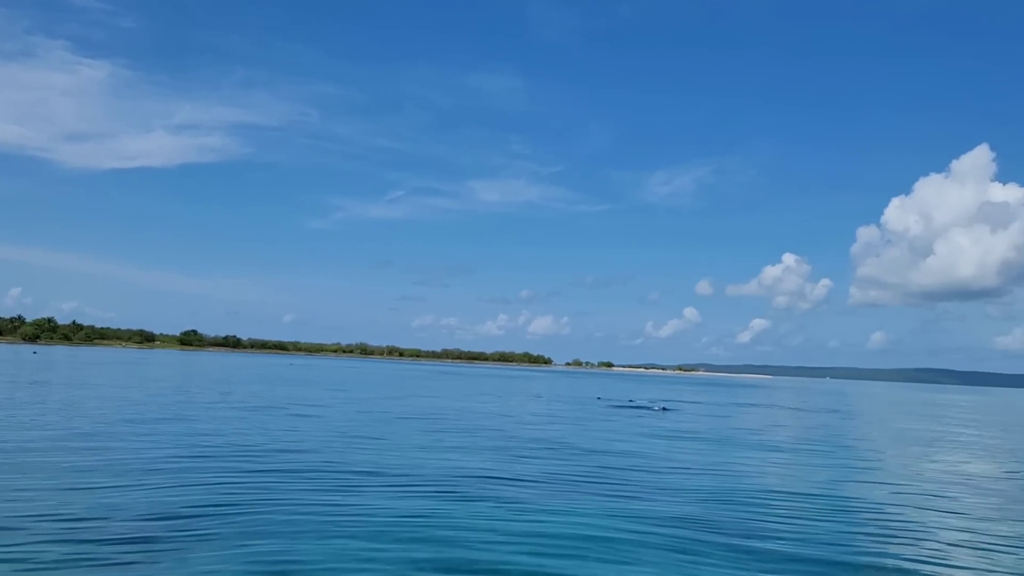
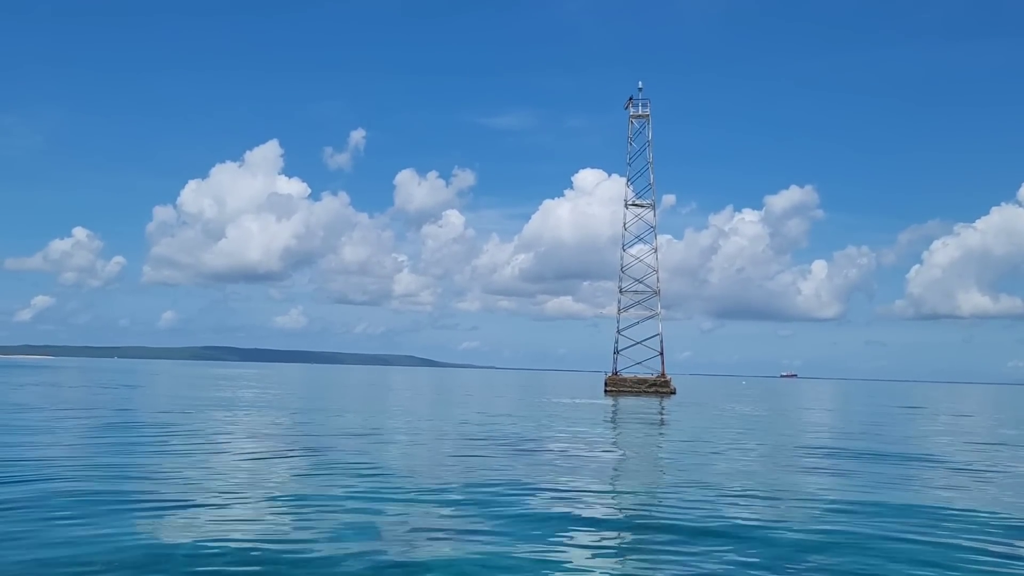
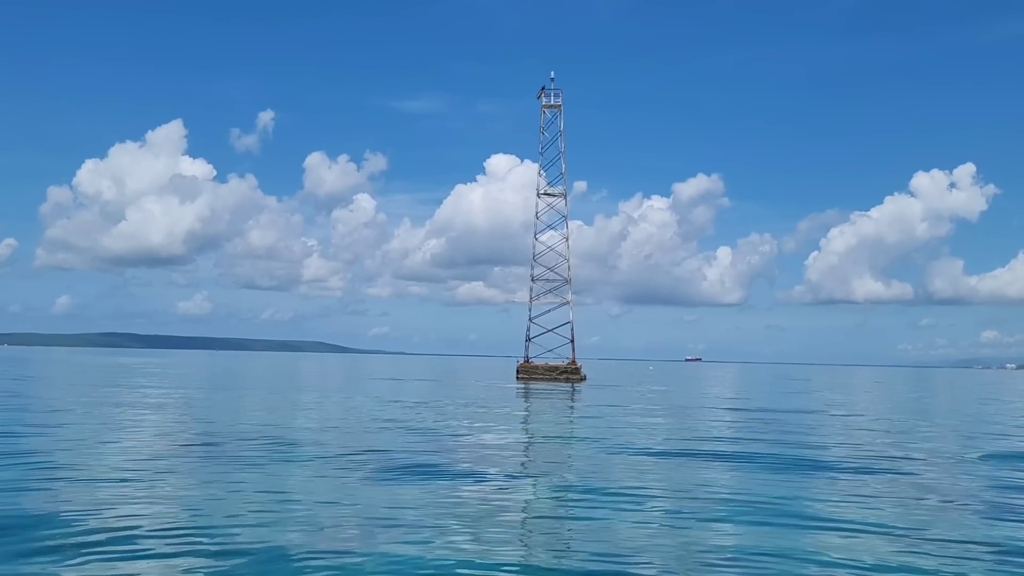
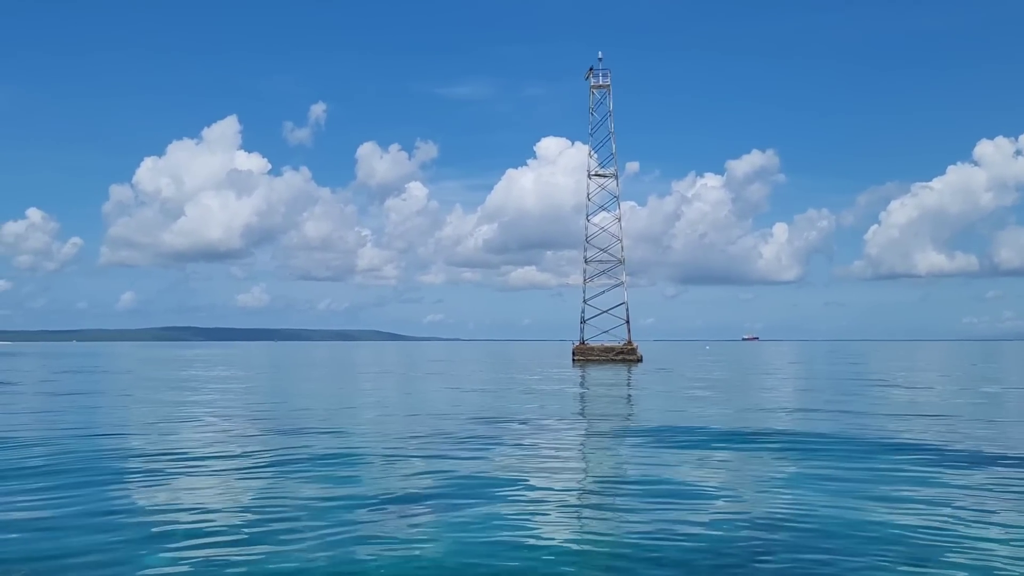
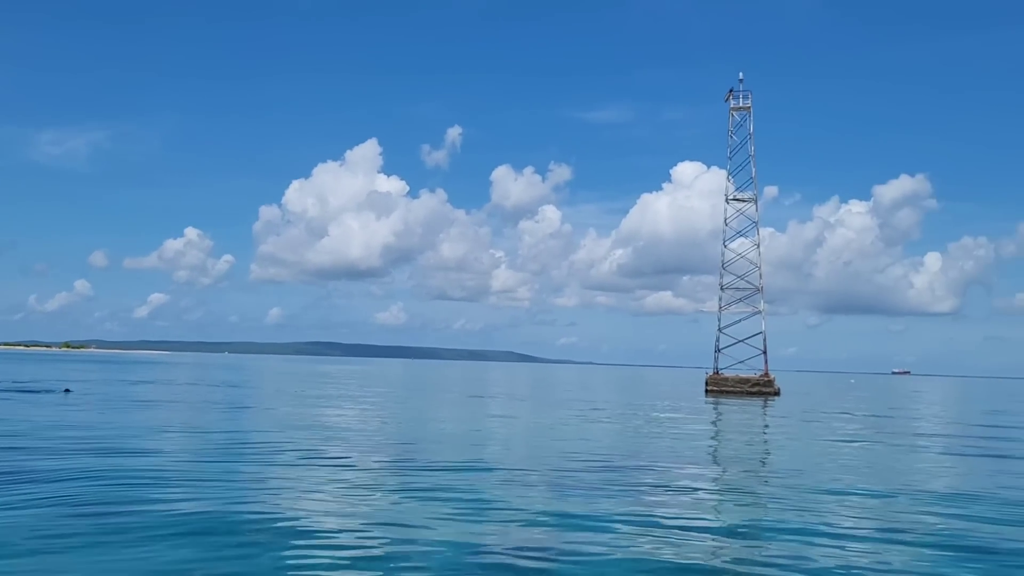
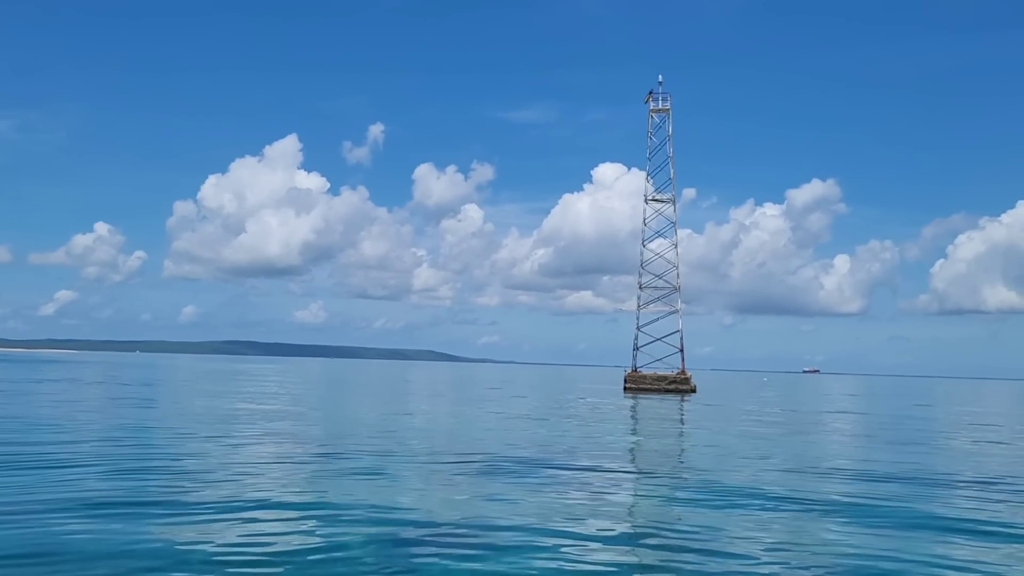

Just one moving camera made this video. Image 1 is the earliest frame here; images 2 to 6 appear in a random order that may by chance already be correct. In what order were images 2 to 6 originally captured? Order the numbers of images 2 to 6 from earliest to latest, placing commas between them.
5, 6, 2, 3, 4
